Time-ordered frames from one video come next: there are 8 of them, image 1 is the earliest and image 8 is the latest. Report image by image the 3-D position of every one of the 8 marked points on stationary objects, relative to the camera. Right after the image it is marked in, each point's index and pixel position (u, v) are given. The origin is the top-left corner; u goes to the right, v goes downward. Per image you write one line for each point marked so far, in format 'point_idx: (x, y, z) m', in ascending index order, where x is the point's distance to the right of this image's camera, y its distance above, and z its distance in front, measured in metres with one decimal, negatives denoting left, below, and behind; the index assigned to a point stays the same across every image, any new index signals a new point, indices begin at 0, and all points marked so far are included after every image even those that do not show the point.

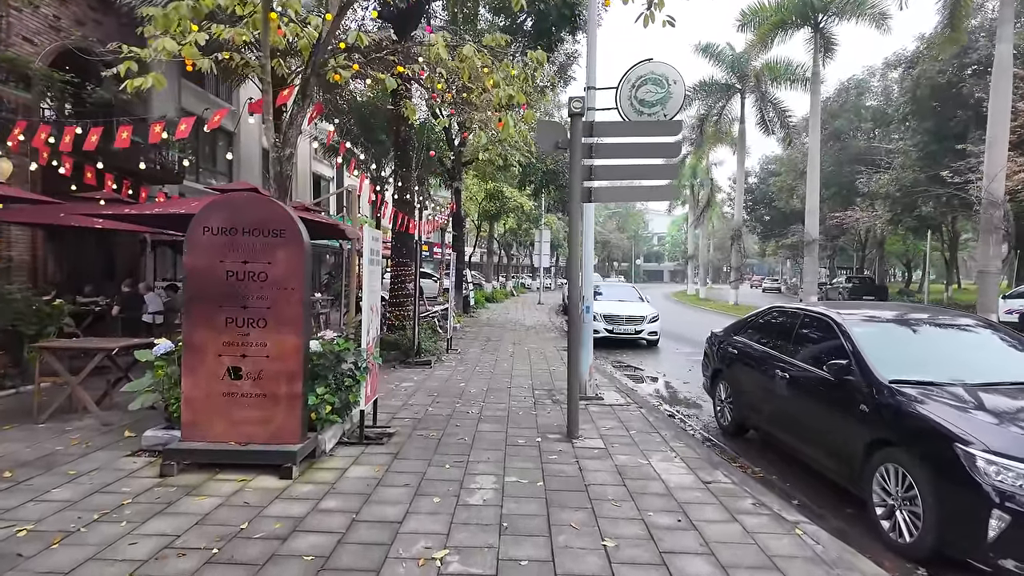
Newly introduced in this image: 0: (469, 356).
0: (-0.8, -1.3, +10.8) m
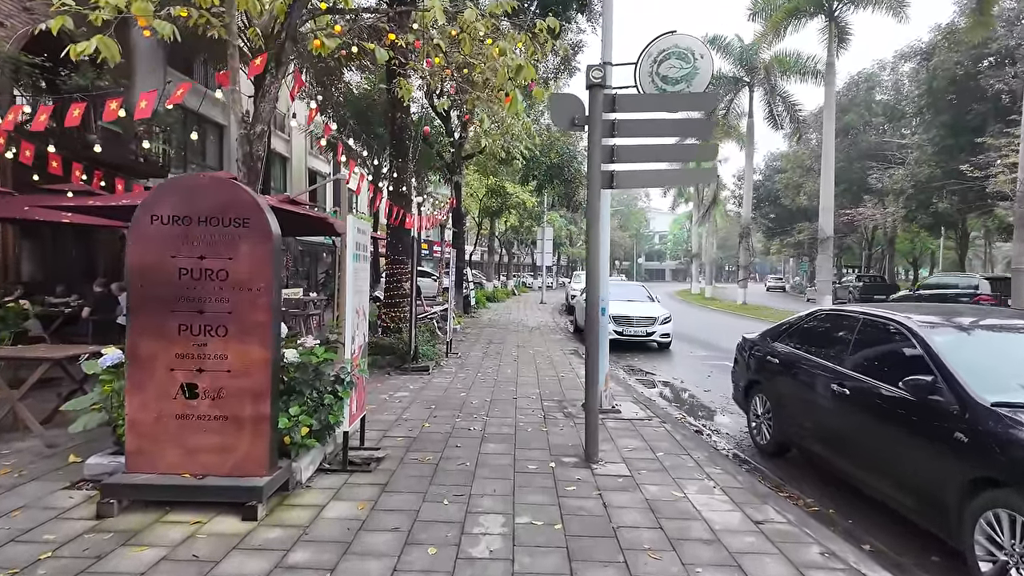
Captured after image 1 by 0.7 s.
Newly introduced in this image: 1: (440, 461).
0: (-0.7, -1.3, +10.0) m
1: (-0.6, -1.4, +4.7) m
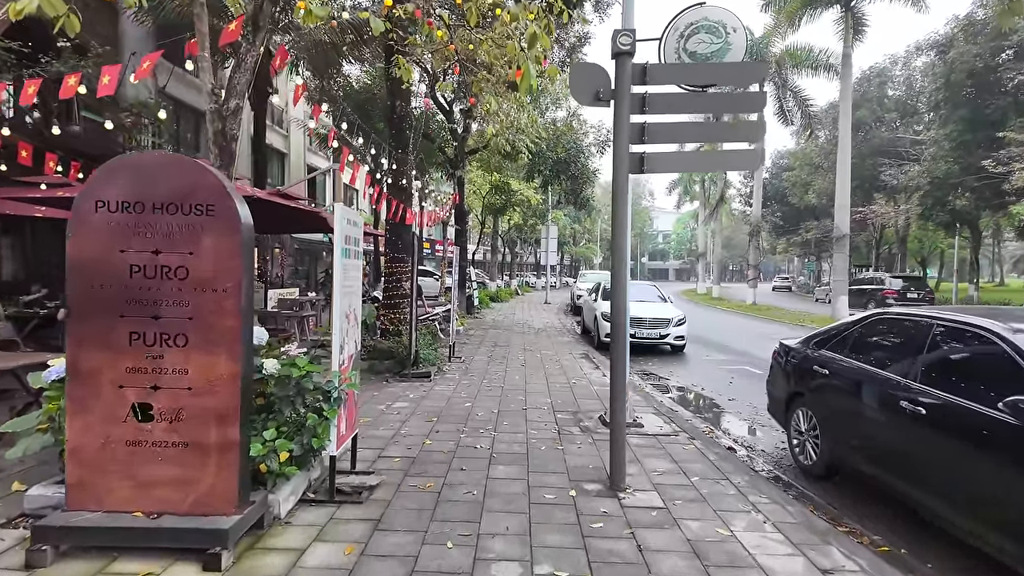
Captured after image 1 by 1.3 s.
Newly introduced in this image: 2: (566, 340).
0: (-0.6, -1.3, +9.4) m
1: (-0.5, -1.4, +4.1) m
2: (+1.3, -1.2, +13.5) m
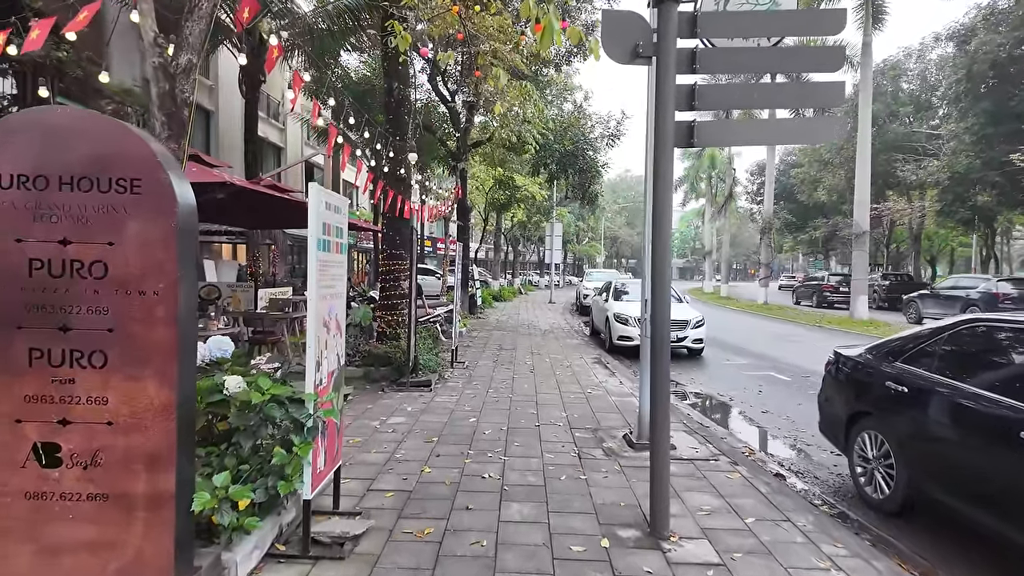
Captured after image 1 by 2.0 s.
0: (-0.5, -1.3, +8.6) m
1: (-0.4, -1.4, +3.3) m
2: (+1.4, -1.2, +12.7) m
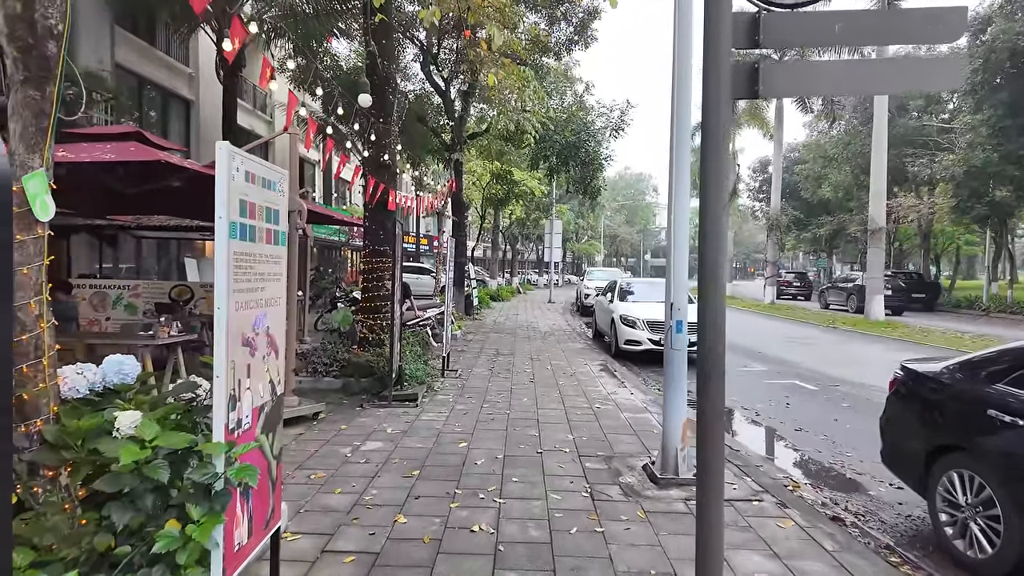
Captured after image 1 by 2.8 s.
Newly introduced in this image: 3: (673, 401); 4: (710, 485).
0: (-0.5, -1.3, +7.7) m
1: (-0.4, -1.4, +2.4) m
2: (+1.4, -1.2, +11.8) m
3: (+1.2, -0.8, +4.3) m
4: (+0.9, -0.8, +2.5) m
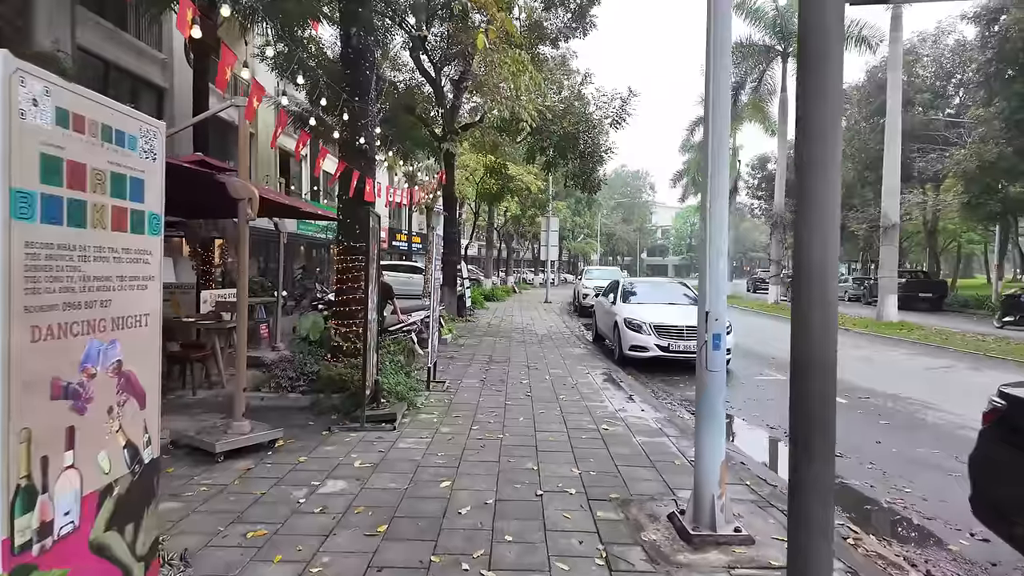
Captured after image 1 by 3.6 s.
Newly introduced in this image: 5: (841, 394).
0: (-0.6, -1.3, +6.8) m
1: (-0.4, -1.5, +1.5) m
2: (+1.3, -1.2, +10.9) m
3: (+1.2, -0.9, +3.4) m
4: (+0.8, -0.9, +1.6) m
5: (+4.6, -1.5, +7.9) m
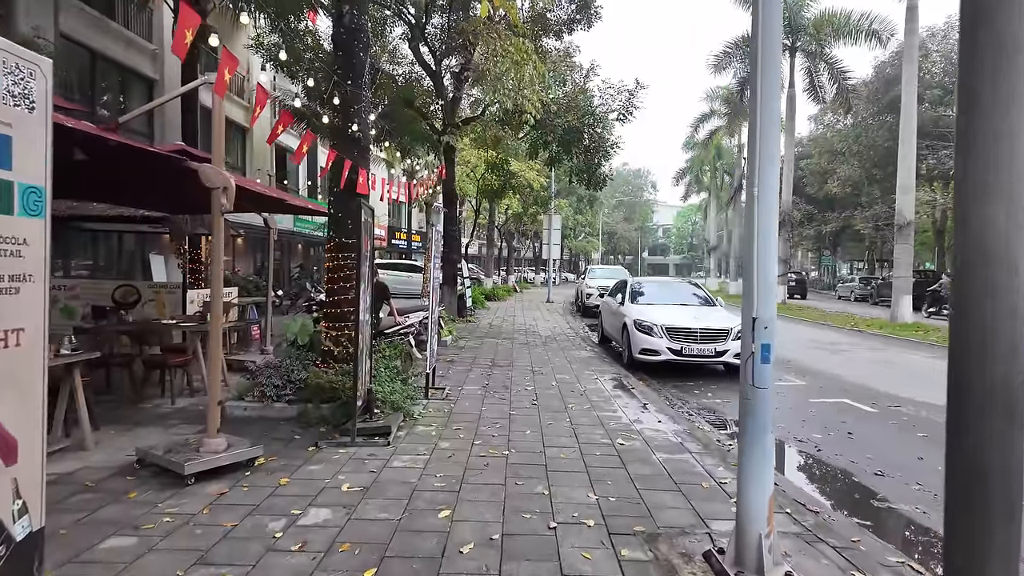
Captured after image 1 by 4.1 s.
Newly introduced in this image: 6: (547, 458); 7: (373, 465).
0: (-0.5, -1.3, +6.3) m
1: (-0.4, -1.5, +1.0) m
2: (+1.3, -1.2, +10.4) m
3: (+1.2, -0.9, +2.9) m
4: (+0.9, -0.9, +1.1) m
5: (+4.6, -1.5, +7.4) m
6: (+0.3, -1.4, +4.7) m
7: (-1.1, -1.4, +4.4) m
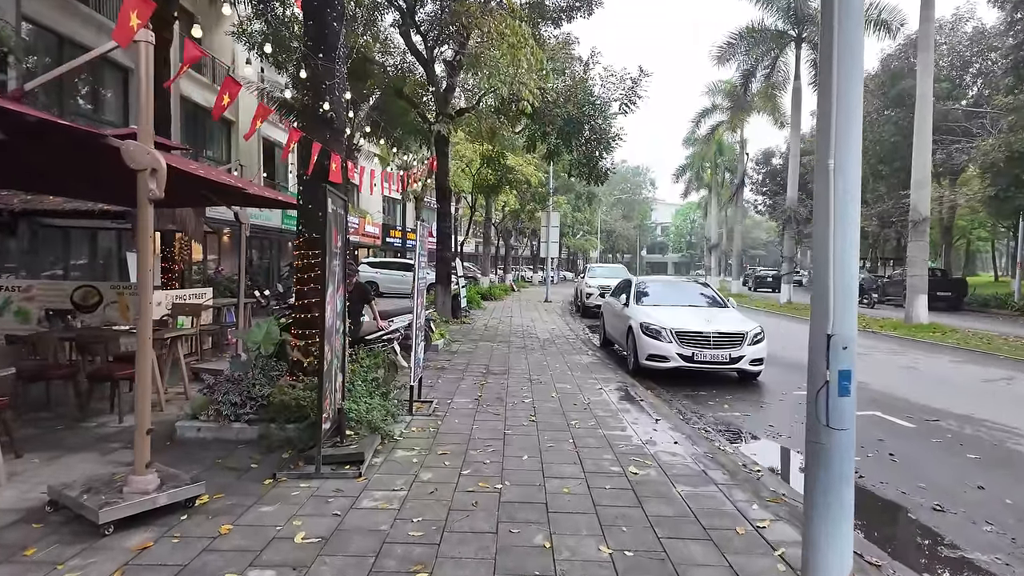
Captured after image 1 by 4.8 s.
0: (-0.6, -1.3, +5.5) m
1: (-0.4, -1.5, +0.3) m
2: (+1.3, -1.2, +9.7) m
3: (+1.2, -0.9, +2.1) m
4: (+0.9, -0.9, +0.4) m
5: (+4.6, -1.5, +6.7) m
6: (+0.2, -1.4, +3.9) m
7: (-1.1, -1.4, +3.7) m
